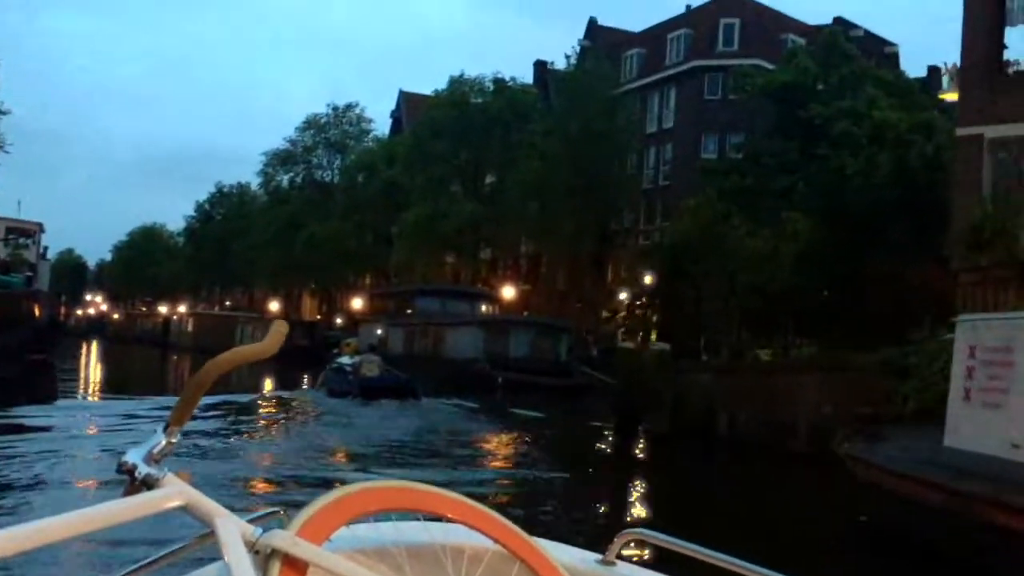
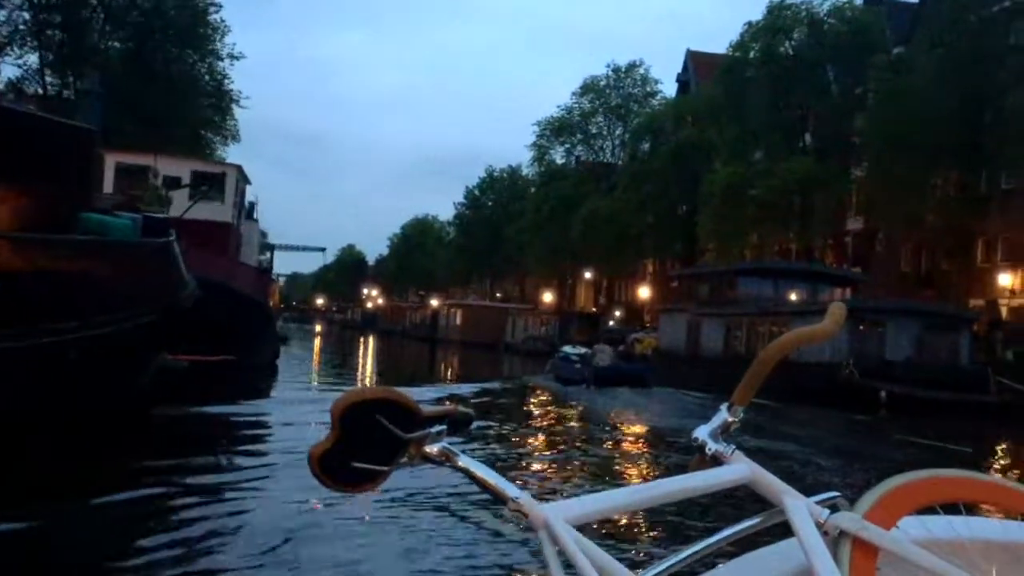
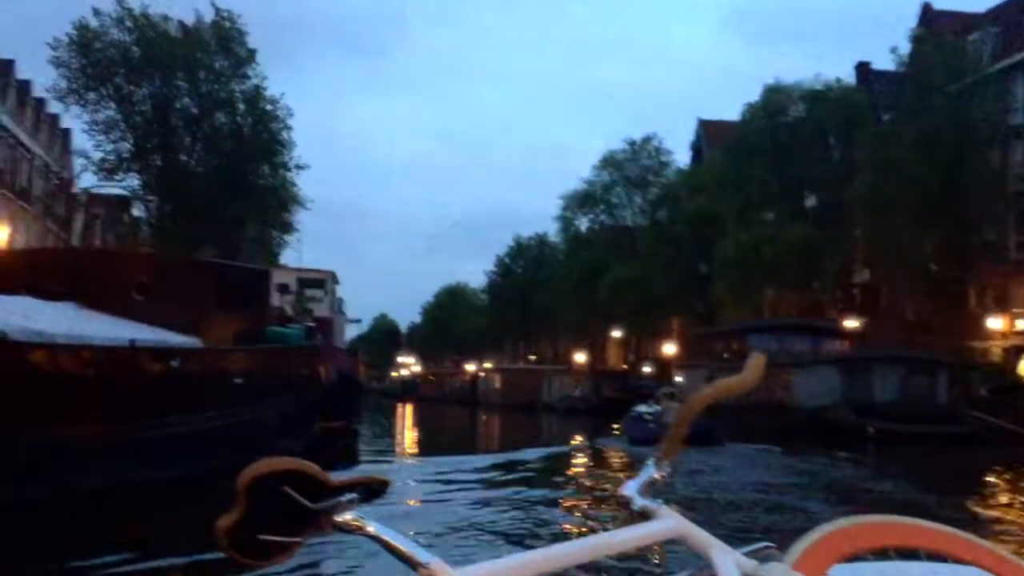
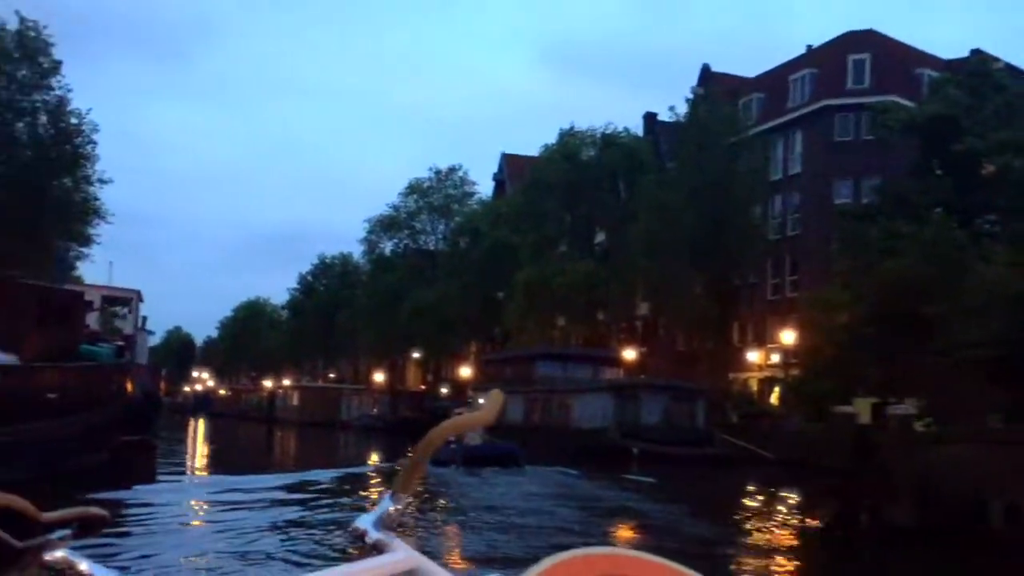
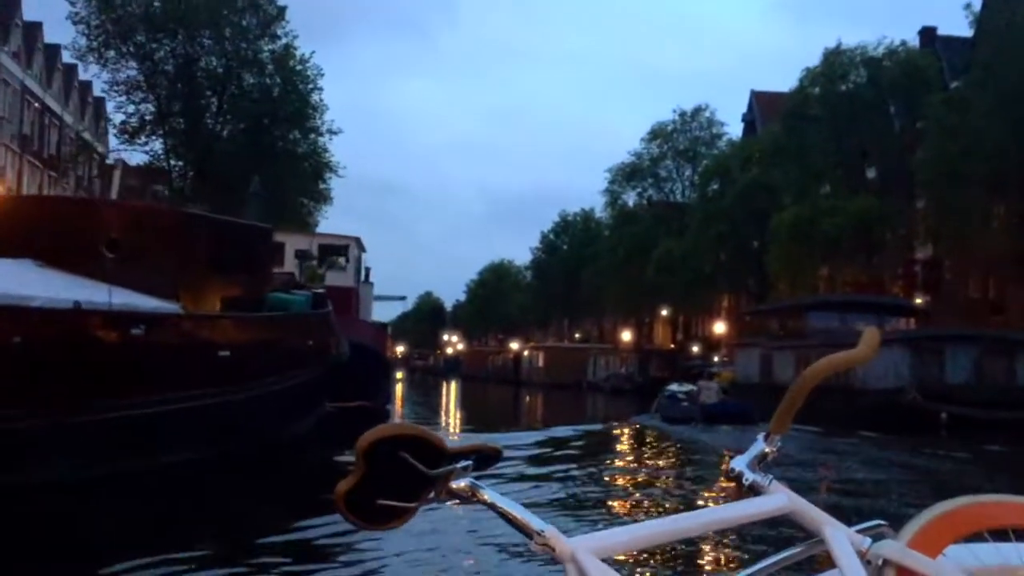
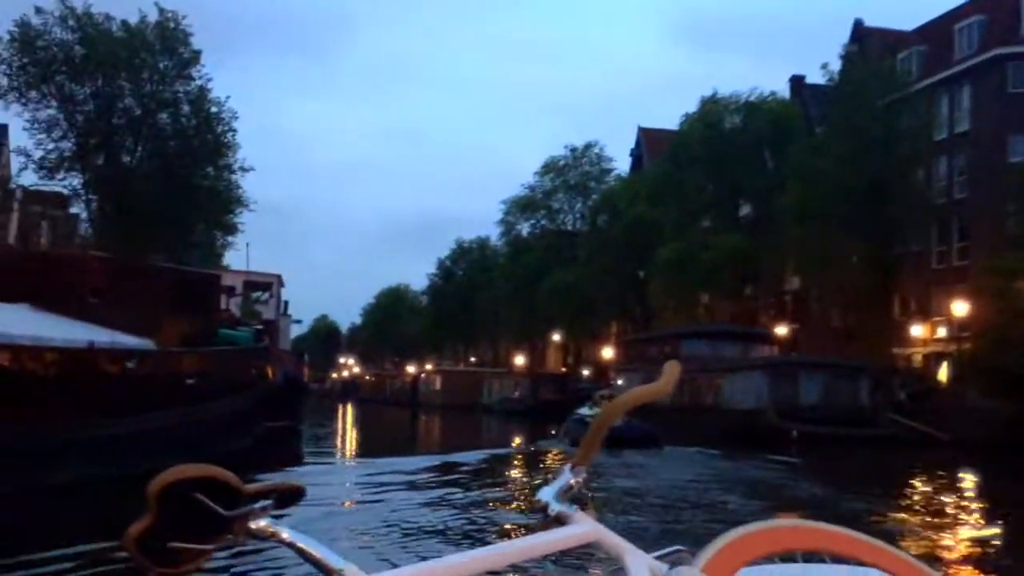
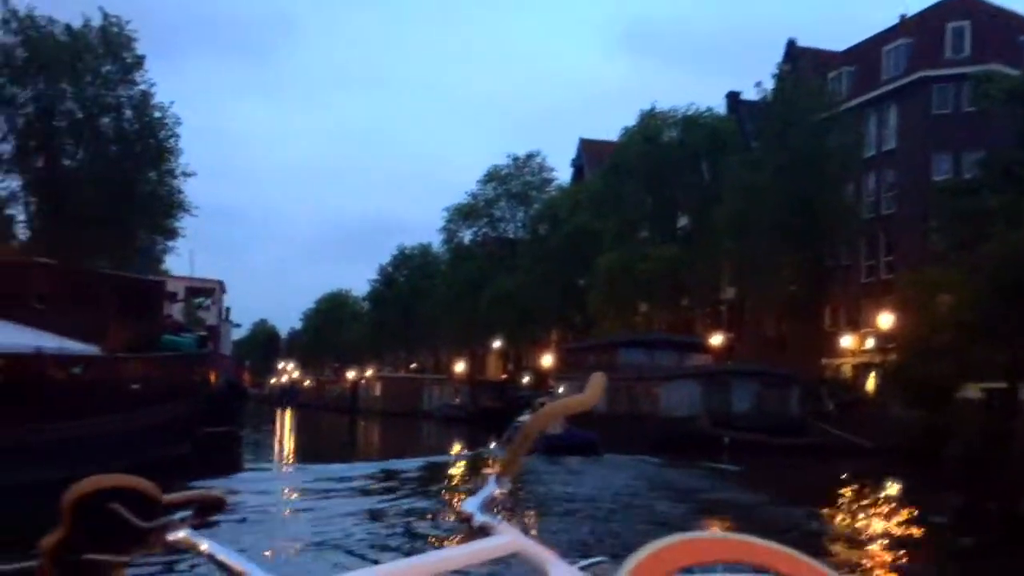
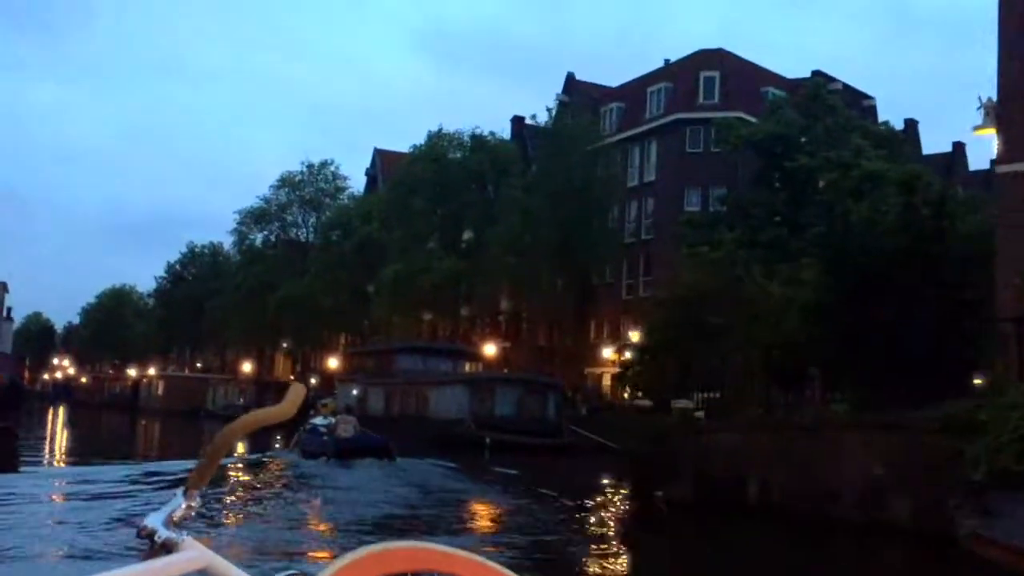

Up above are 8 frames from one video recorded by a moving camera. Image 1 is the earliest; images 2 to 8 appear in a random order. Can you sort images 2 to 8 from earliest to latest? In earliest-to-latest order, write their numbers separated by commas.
8, 4, 7, 6, 3, 5, 2
